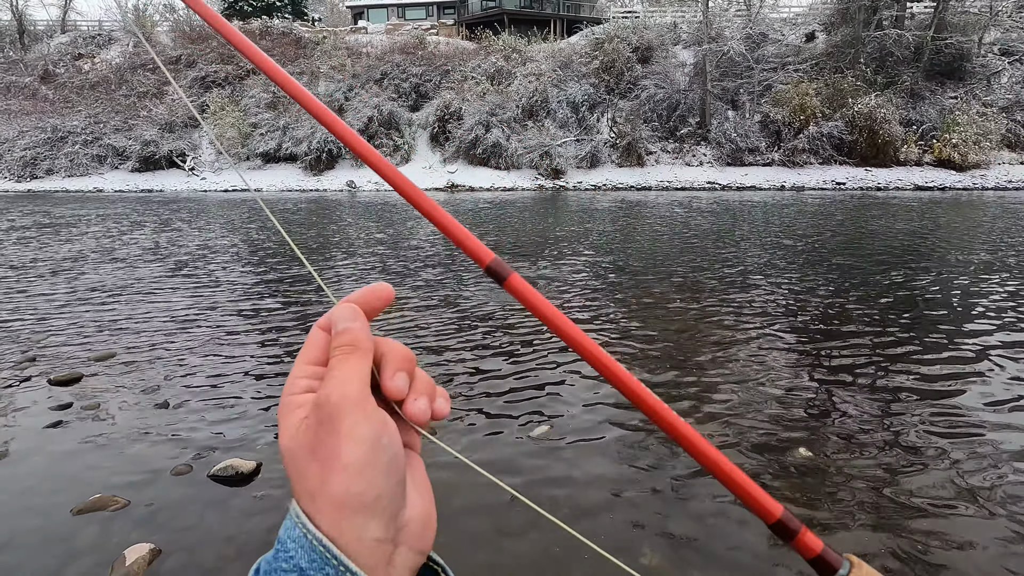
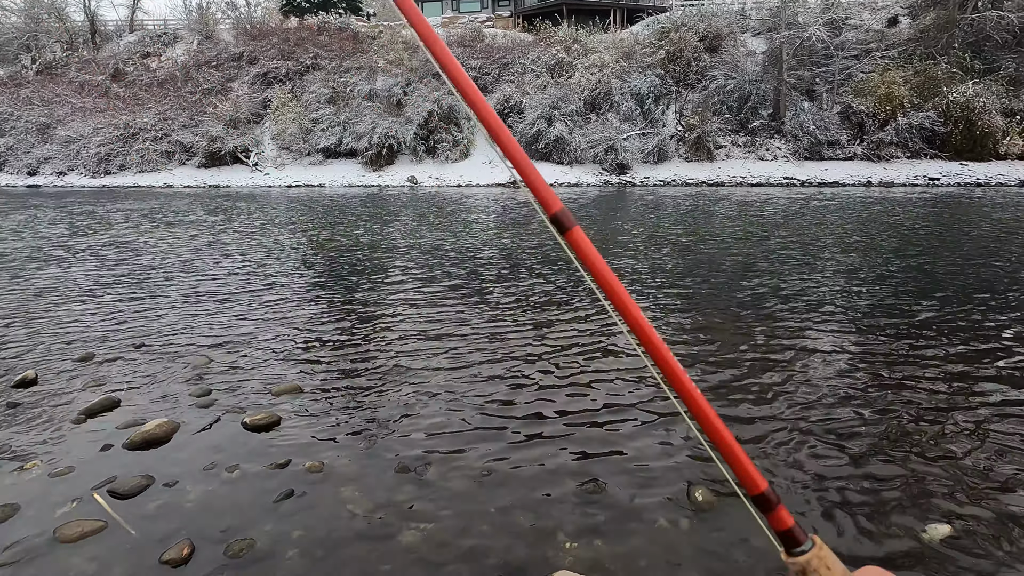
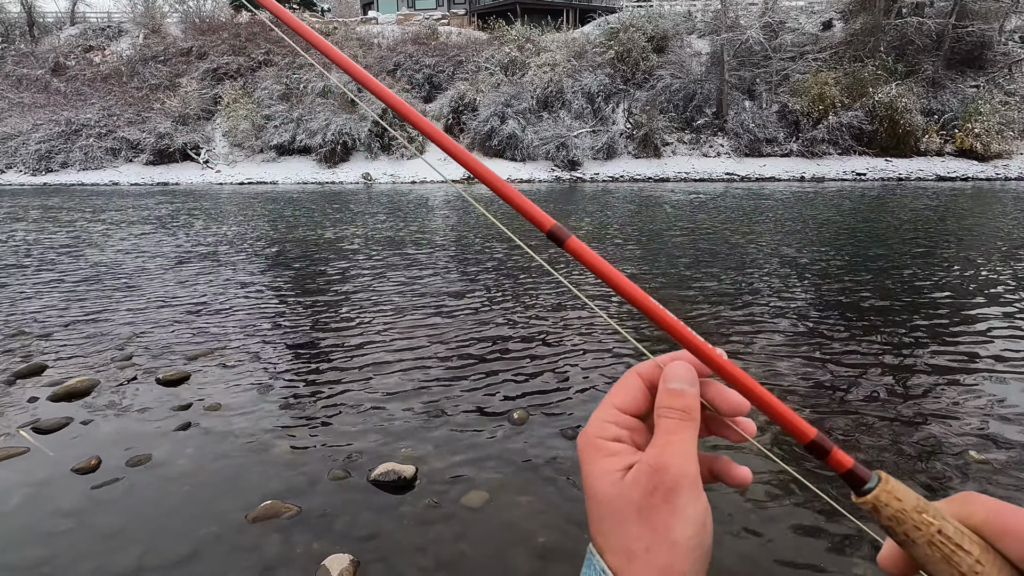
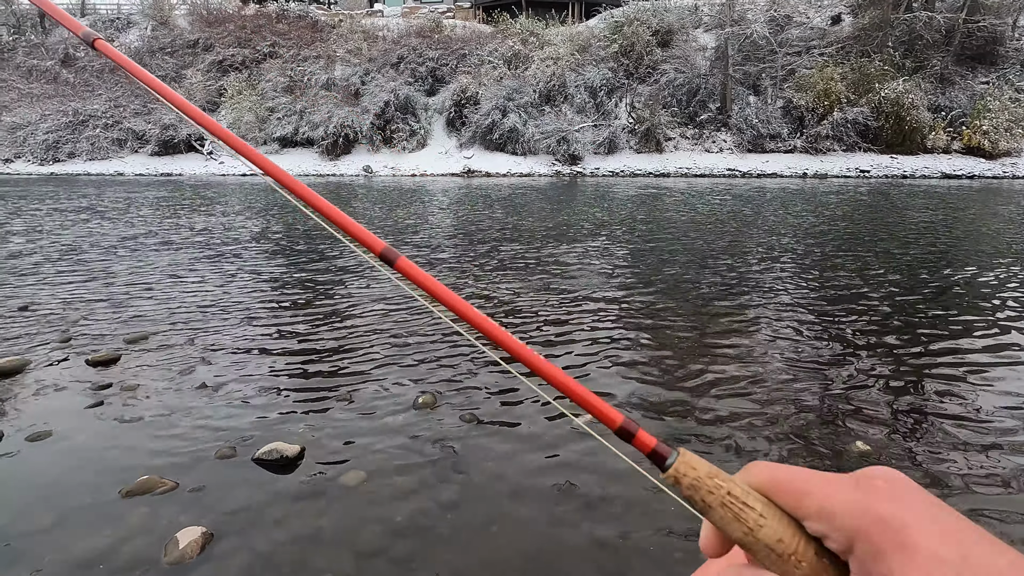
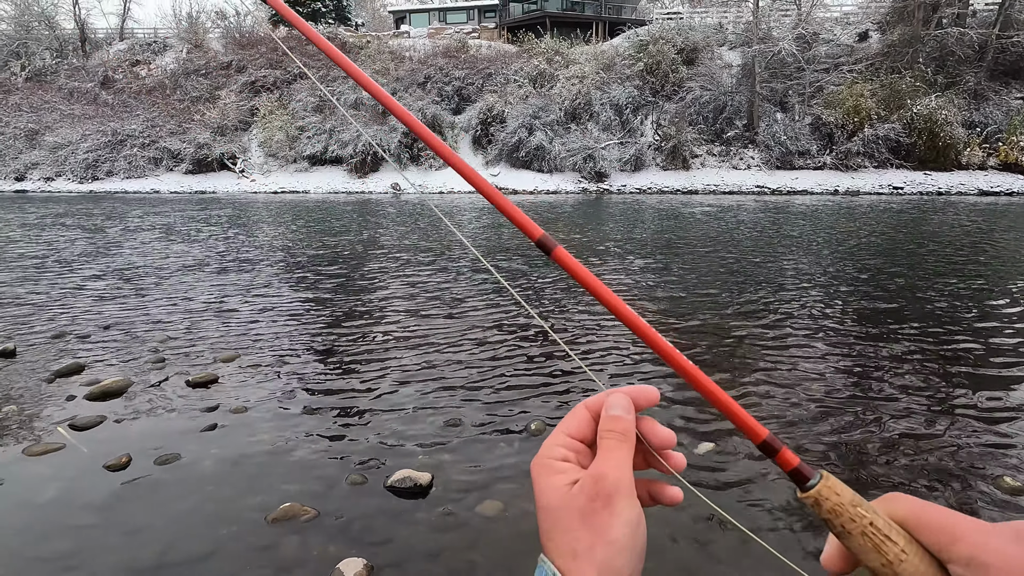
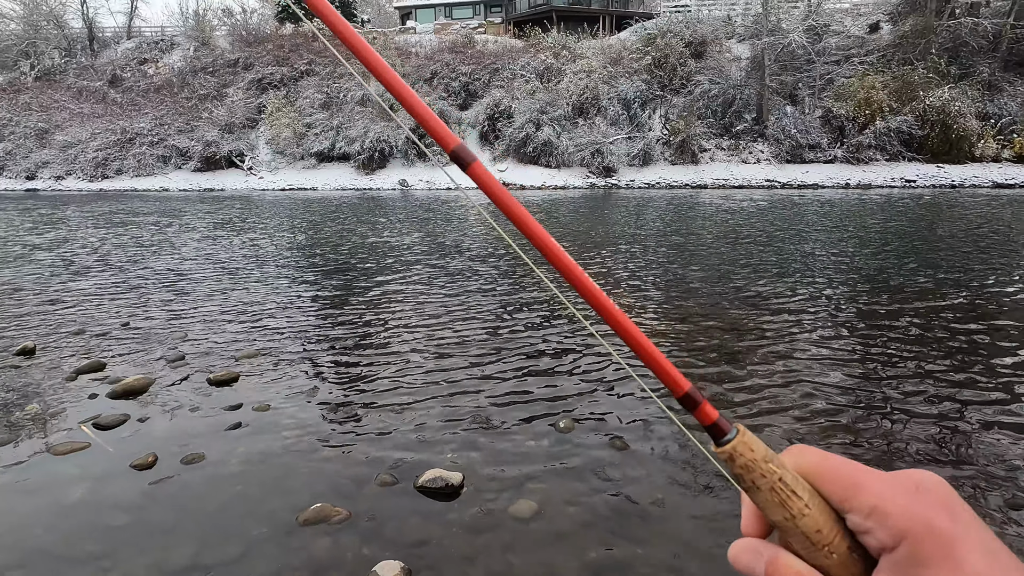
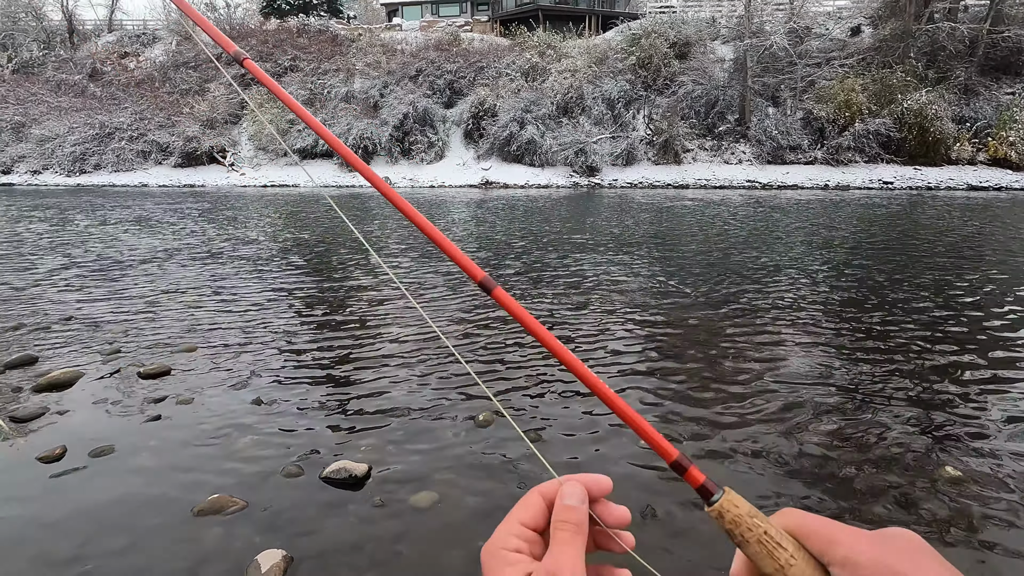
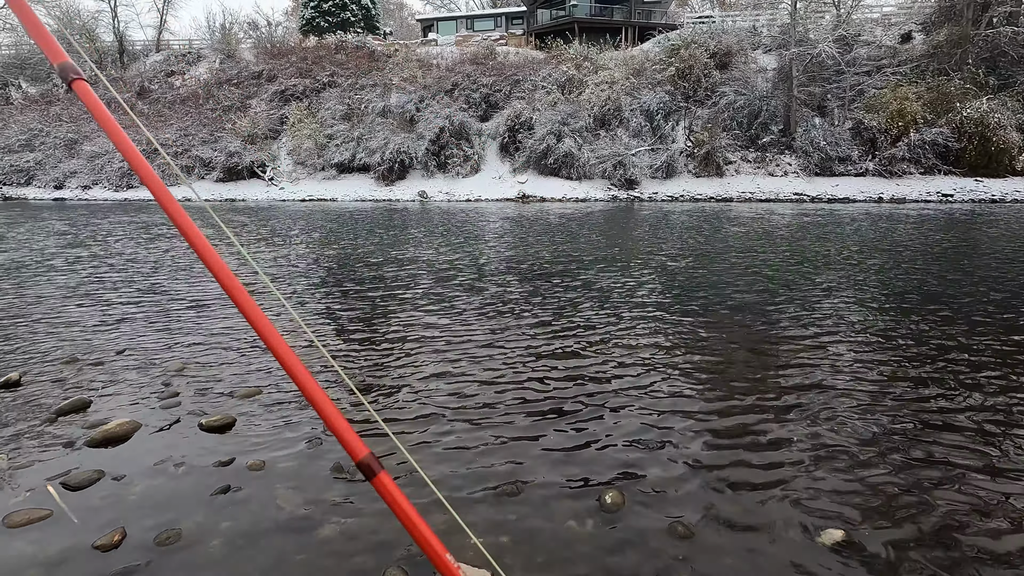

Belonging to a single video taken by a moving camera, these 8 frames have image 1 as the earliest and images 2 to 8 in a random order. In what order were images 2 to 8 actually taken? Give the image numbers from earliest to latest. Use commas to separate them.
4, 7, 5, 3, 6, 8, 2
